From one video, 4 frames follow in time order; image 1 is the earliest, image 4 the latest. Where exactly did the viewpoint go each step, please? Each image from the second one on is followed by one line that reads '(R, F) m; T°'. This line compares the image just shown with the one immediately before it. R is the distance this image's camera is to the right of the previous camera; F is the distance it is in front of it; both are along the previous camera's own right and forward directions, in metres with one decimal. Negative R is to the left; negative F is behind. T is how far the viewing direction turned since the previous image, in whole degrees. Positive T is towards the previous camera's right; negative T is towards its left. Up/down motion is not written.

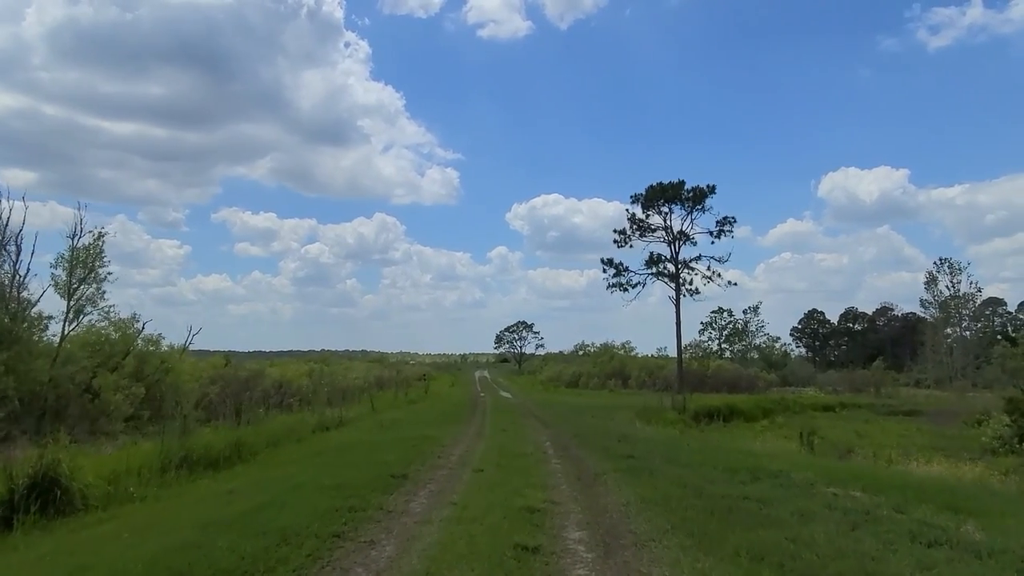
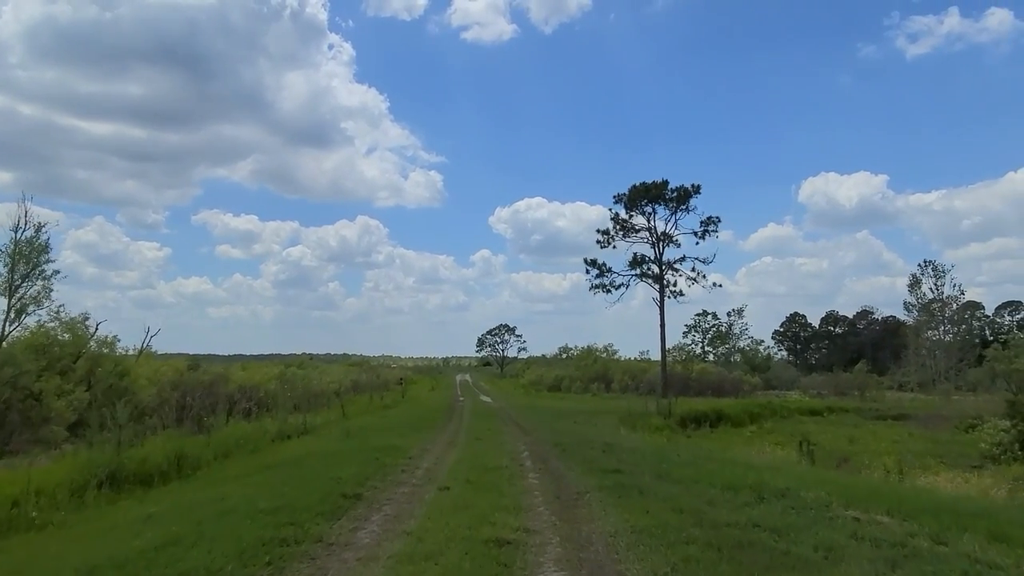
(+0.2, +1.9) m; +1°
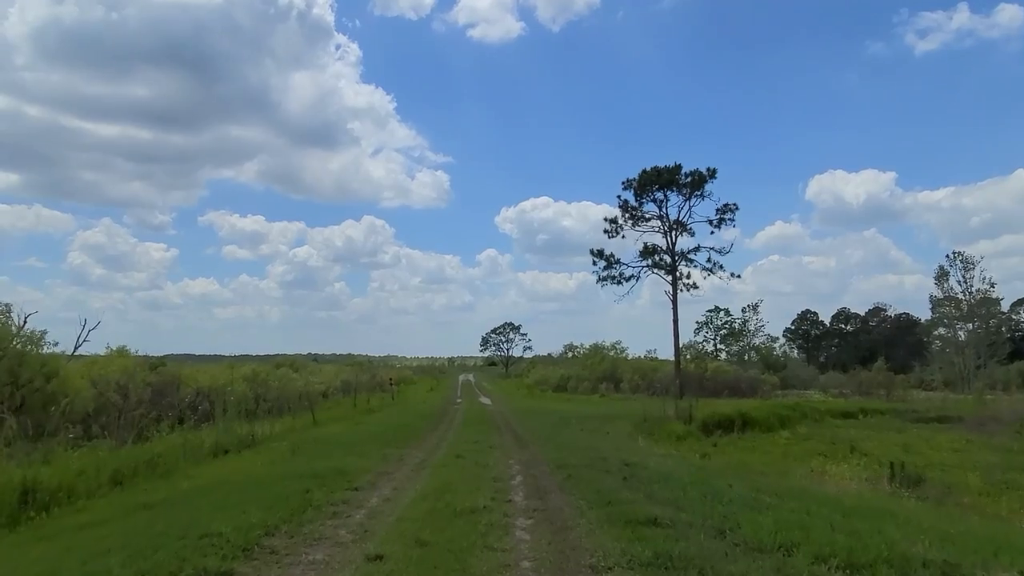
(+0.4, +5.4) m; 0°
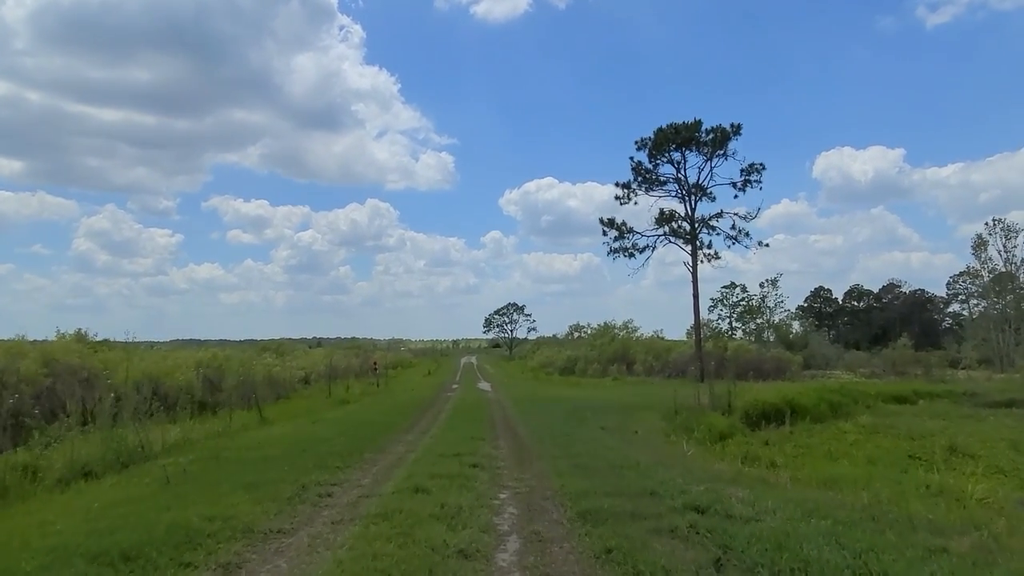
(+0.2, +7.1) m; 0°
